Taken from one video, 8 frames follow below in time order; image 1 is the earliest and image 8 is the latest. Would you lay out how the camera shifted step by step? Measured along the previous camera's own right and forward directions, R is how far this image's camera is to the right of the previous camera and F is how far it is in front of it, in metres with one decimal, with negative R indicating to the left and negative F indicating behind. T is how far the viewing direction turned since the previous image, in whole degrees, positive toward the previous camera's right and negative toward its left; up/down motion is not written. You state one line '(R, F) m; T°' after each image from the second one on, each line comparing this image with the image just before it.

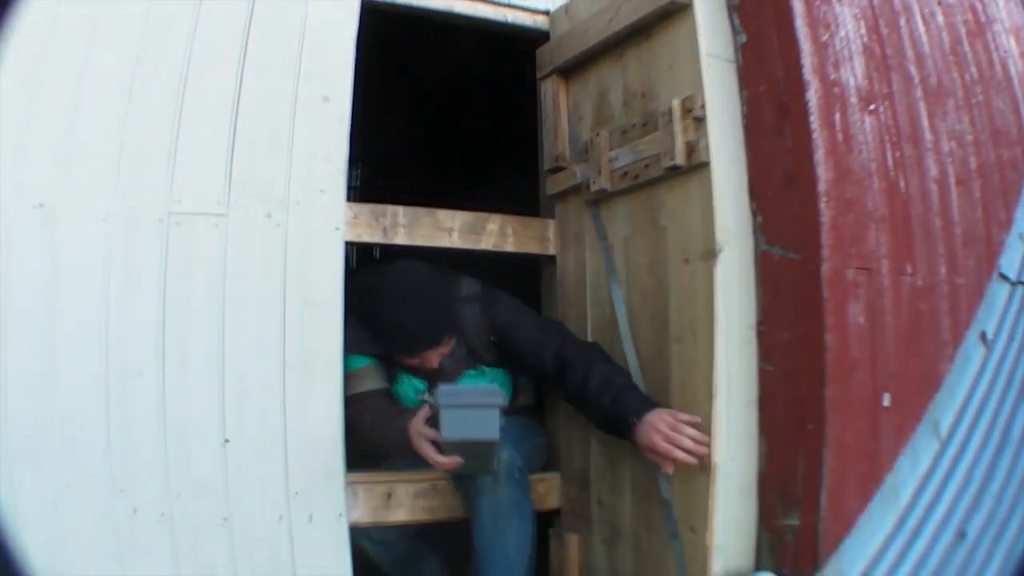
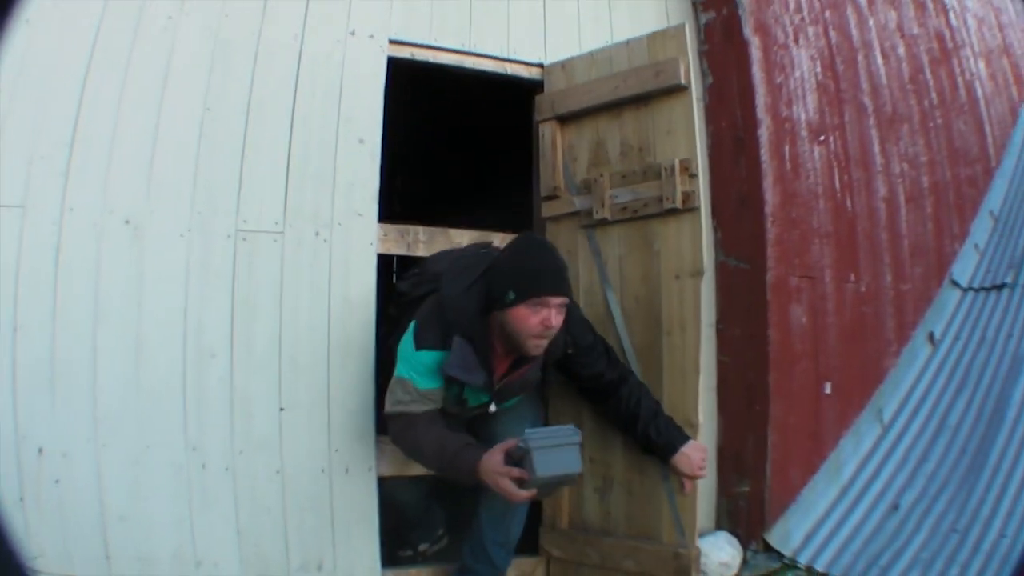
(0.0, -0.4) m; 0°
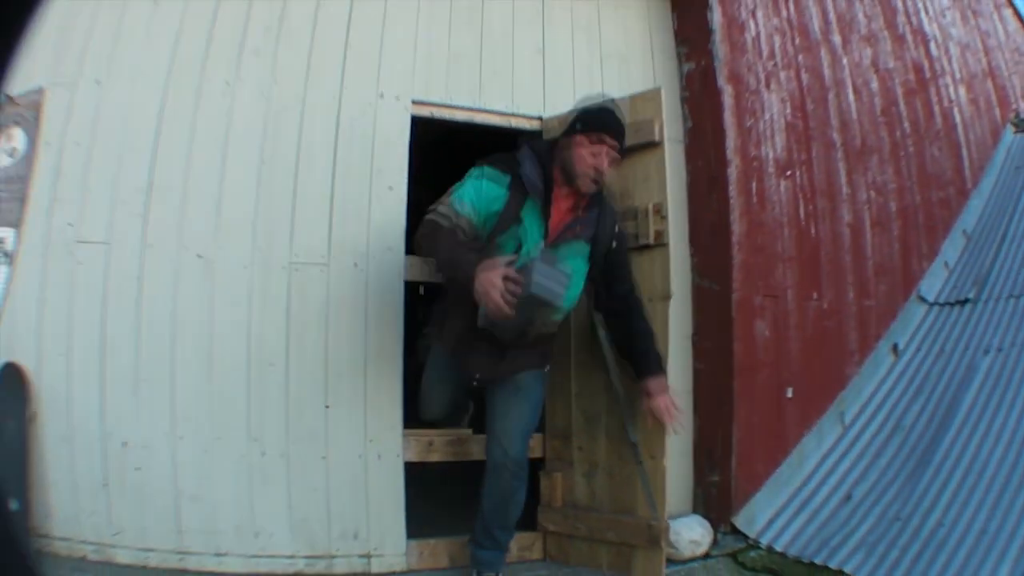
(0.0, -0.4) m; -1°
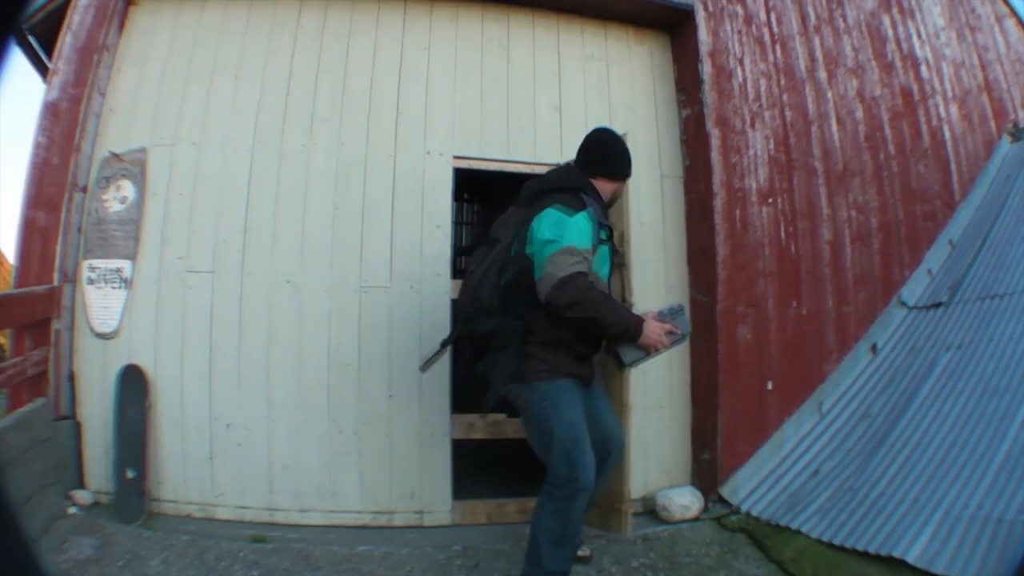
(0.0, -0.7) m; -2°
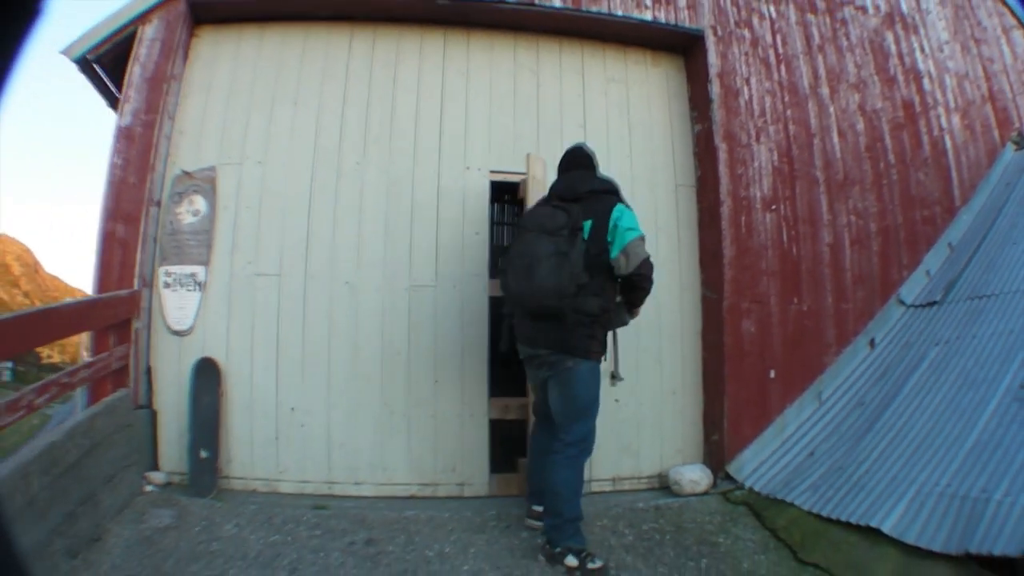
(0.0, -0.5) m; -2°
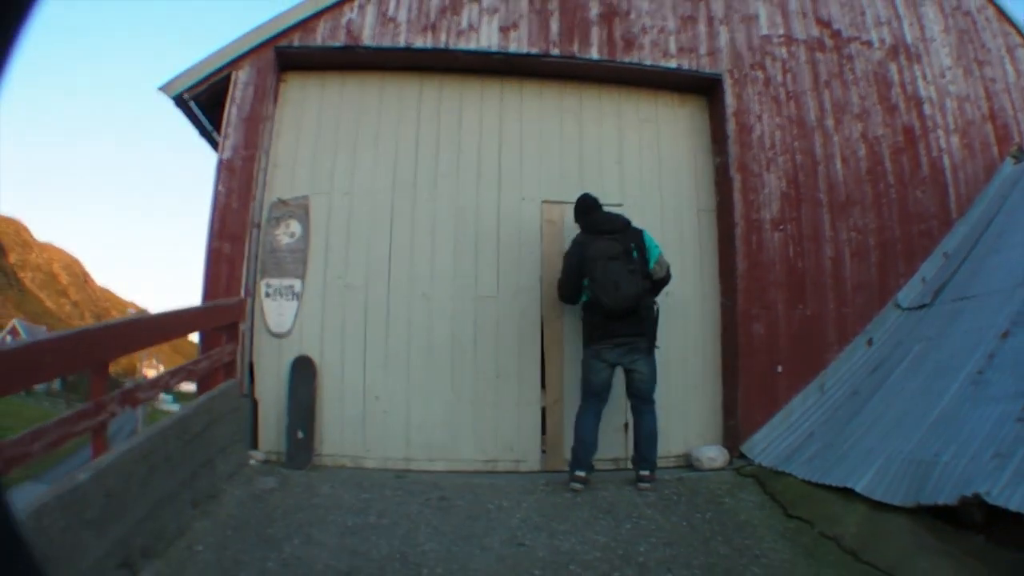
(0.0, -0.8) m; -3°
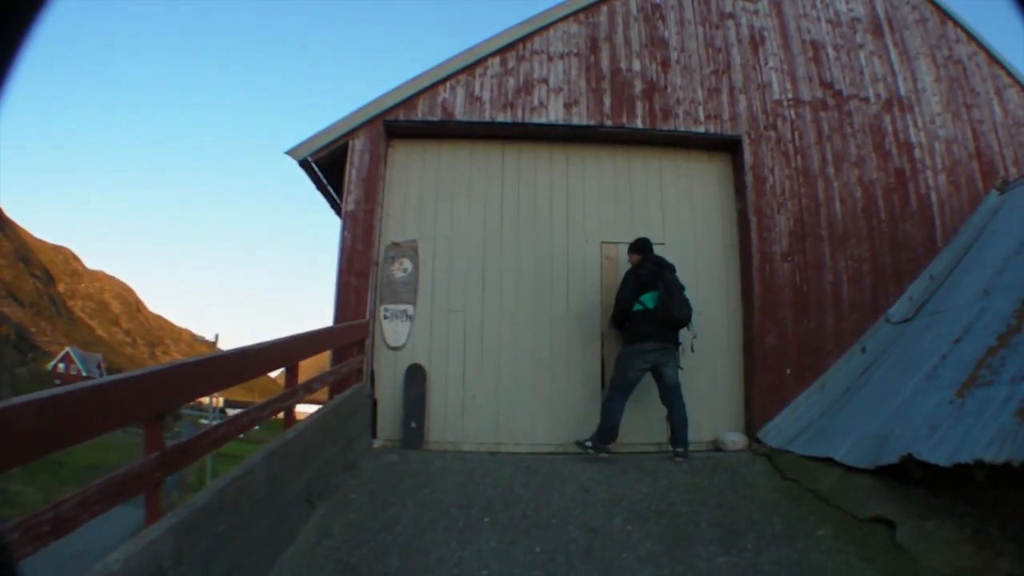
(-0.1, -1.5) m; -4°
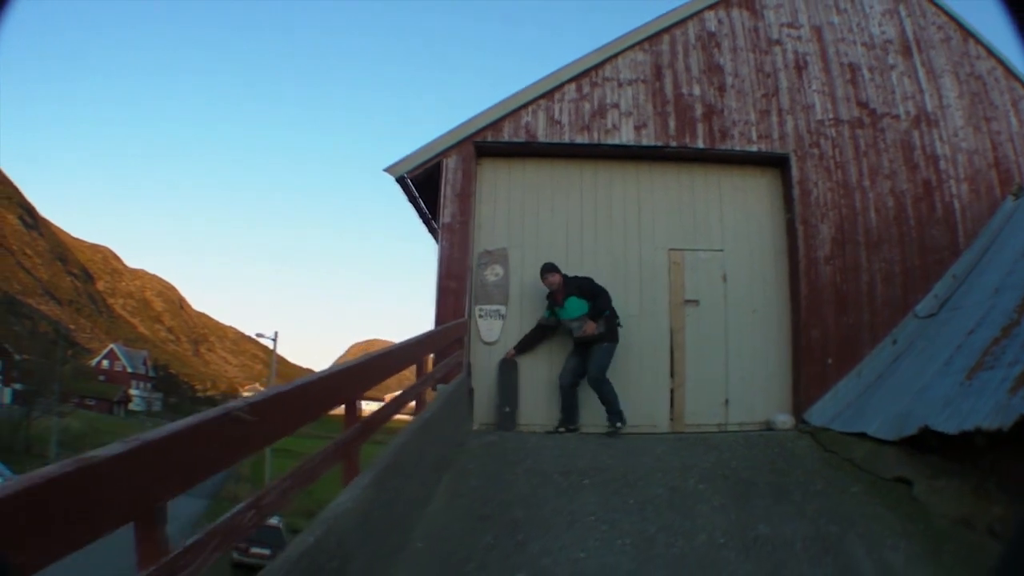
(-0.3, -1.2) m; -3°
